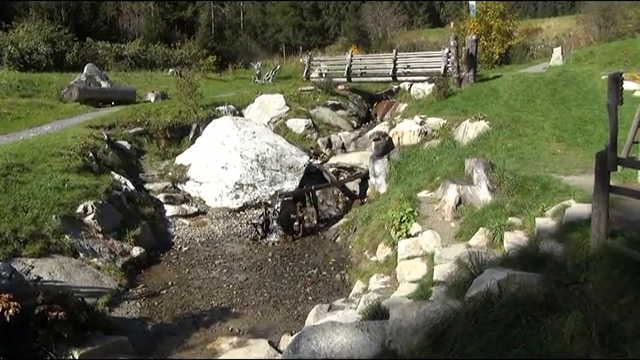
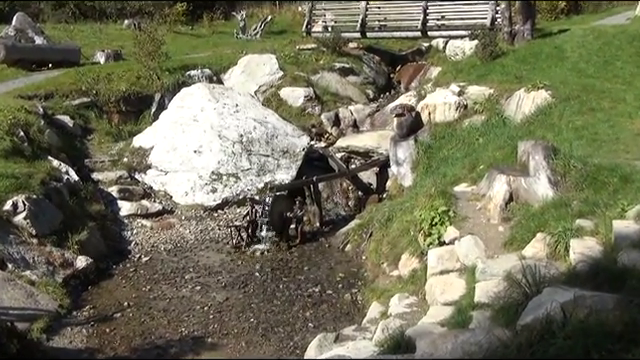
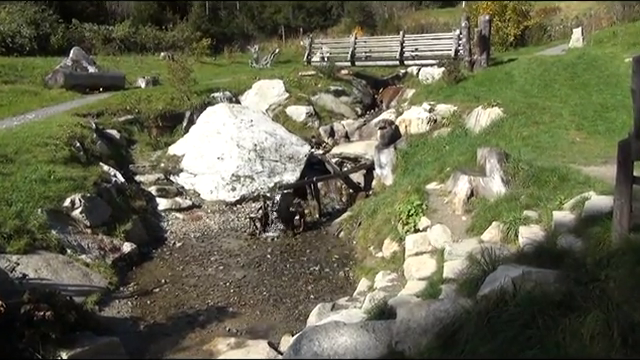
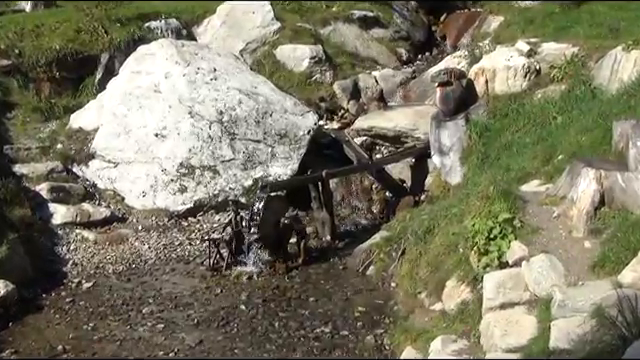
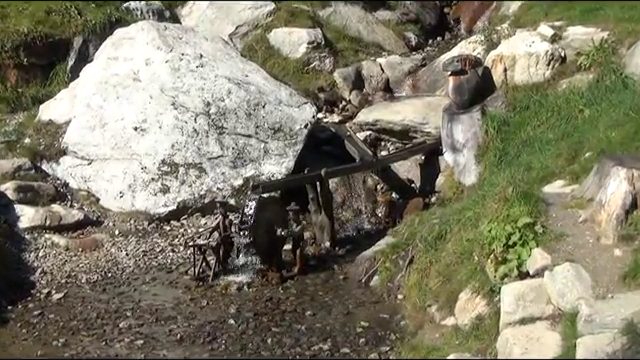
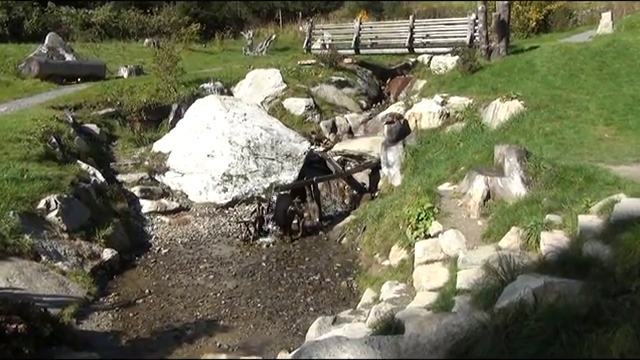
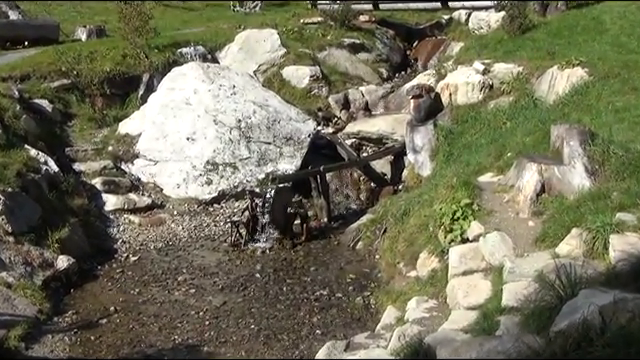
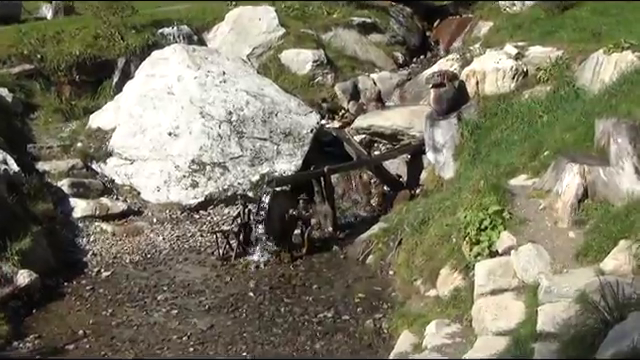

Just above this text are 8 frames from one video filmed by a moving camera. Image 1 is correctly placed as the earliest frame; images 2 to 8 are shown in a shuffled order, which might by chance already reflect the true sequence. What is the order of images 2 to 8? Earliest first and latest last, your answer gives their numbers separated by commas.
3, 6, 2, 7, 8, 4, 5
